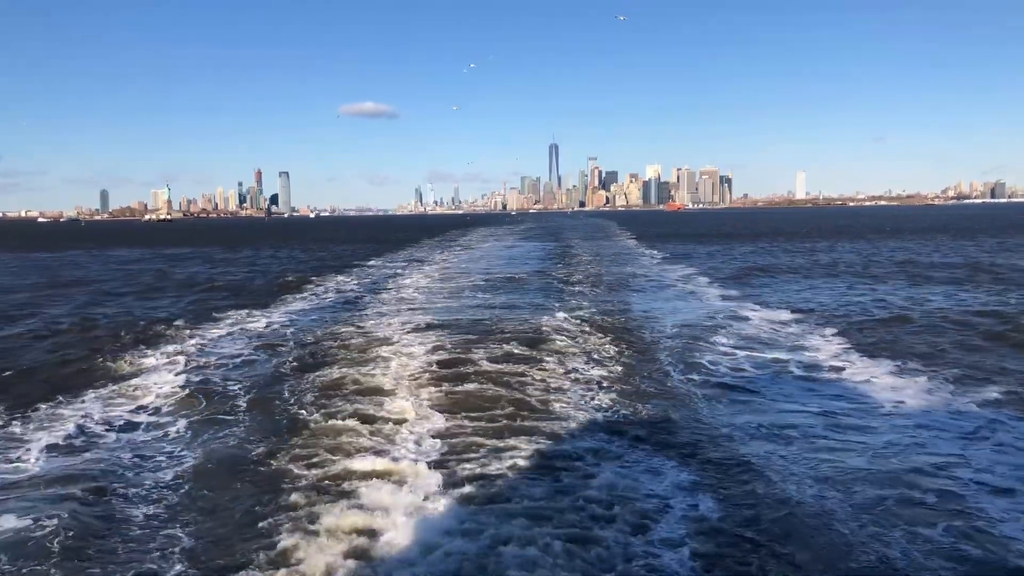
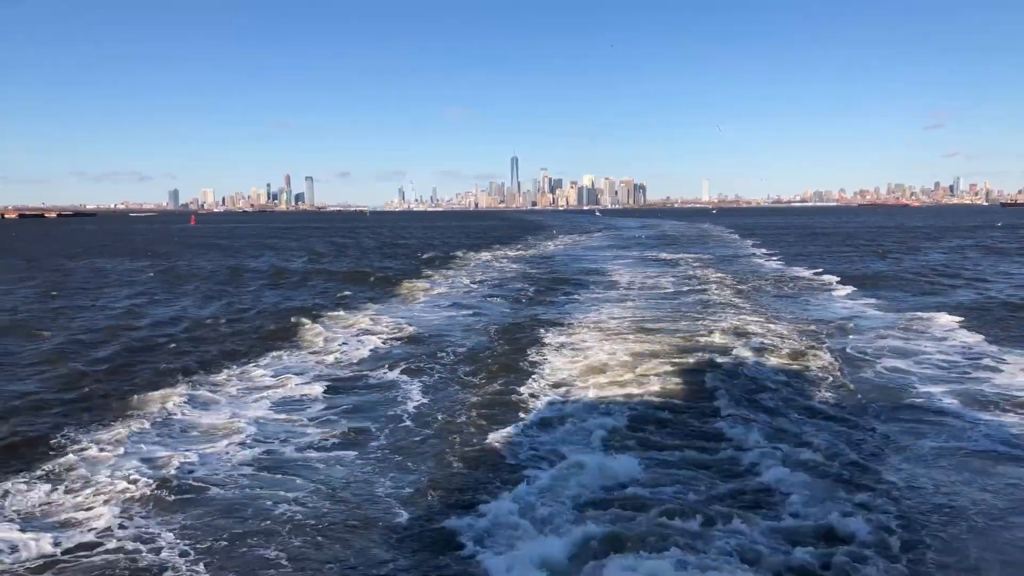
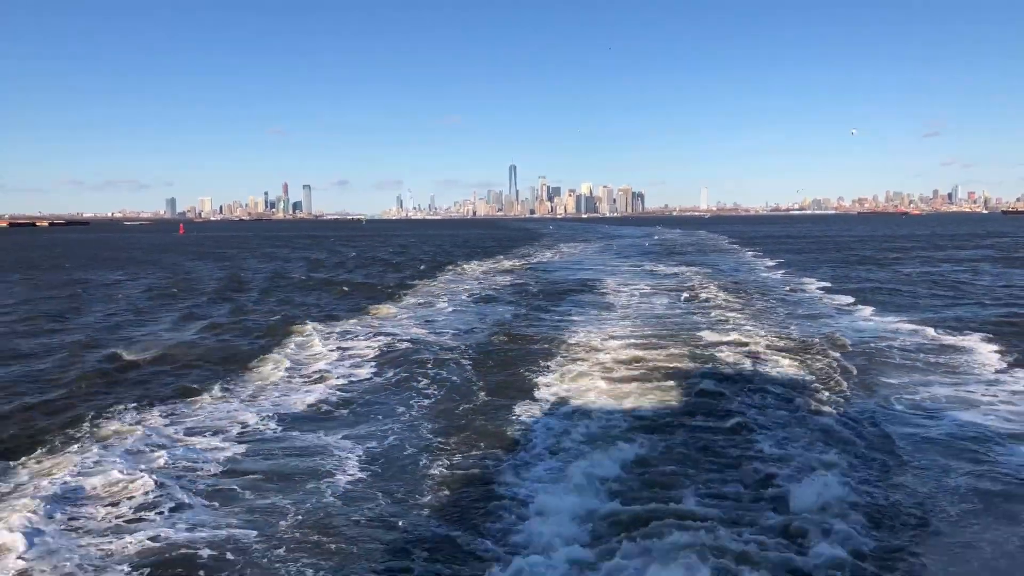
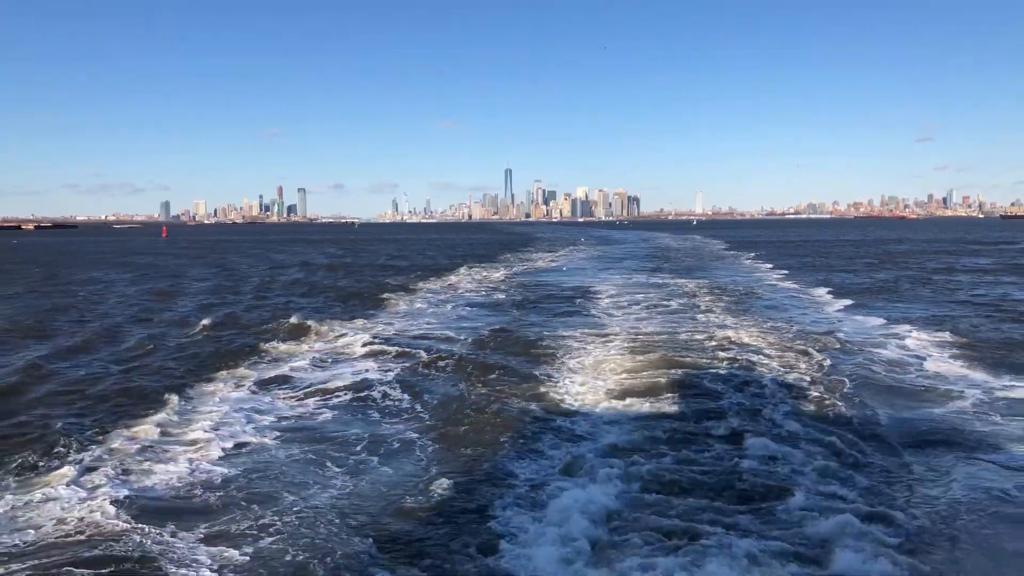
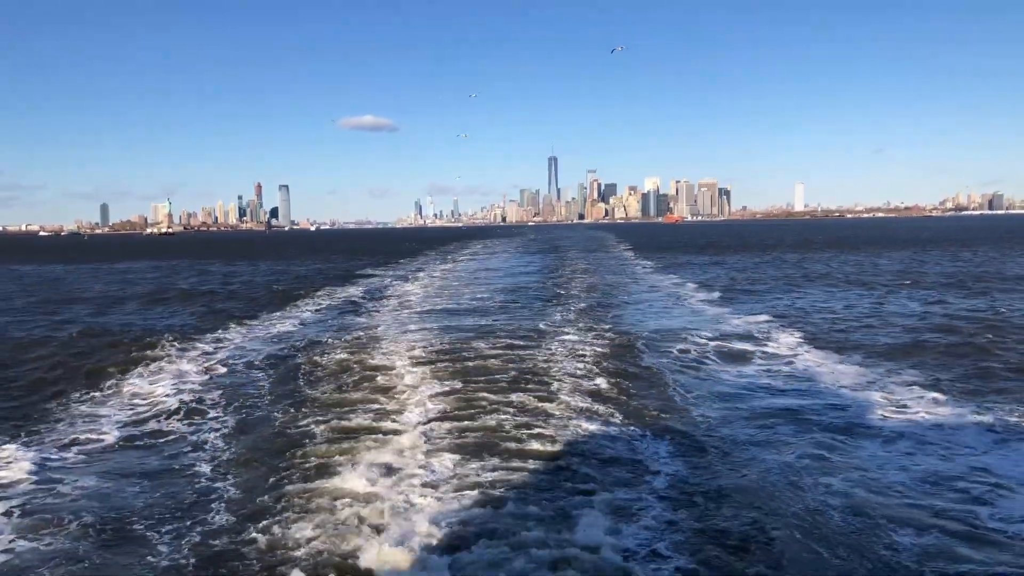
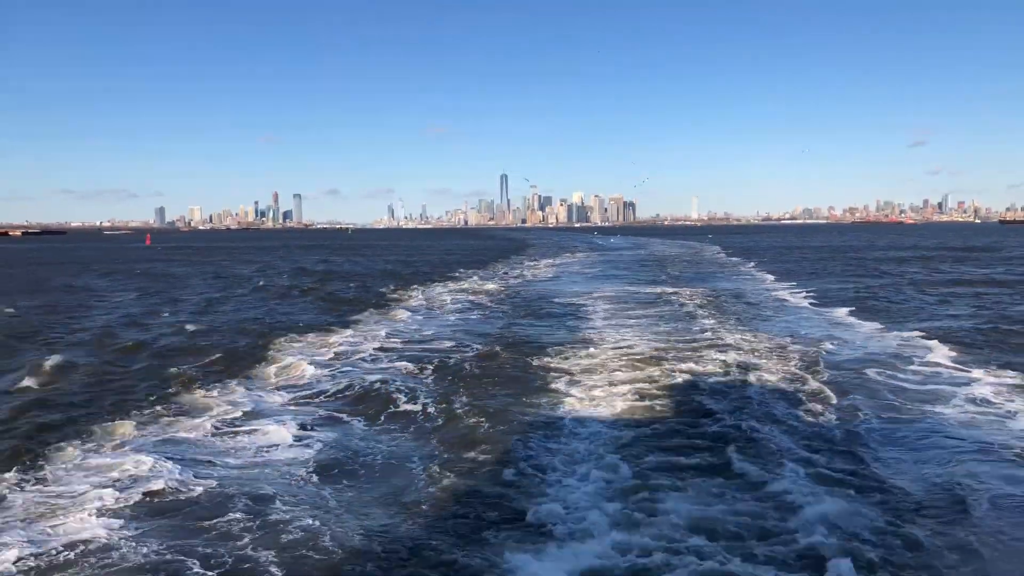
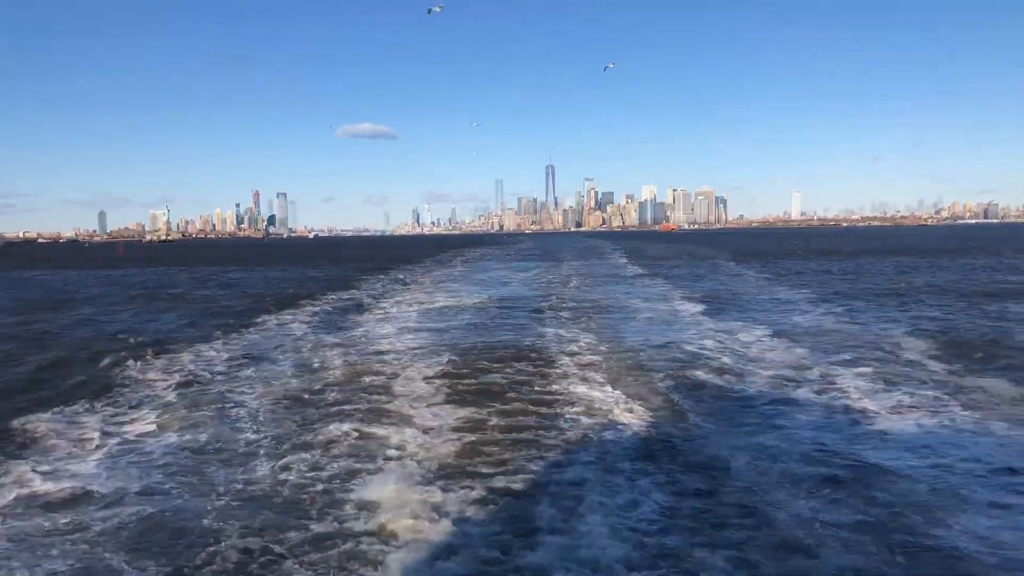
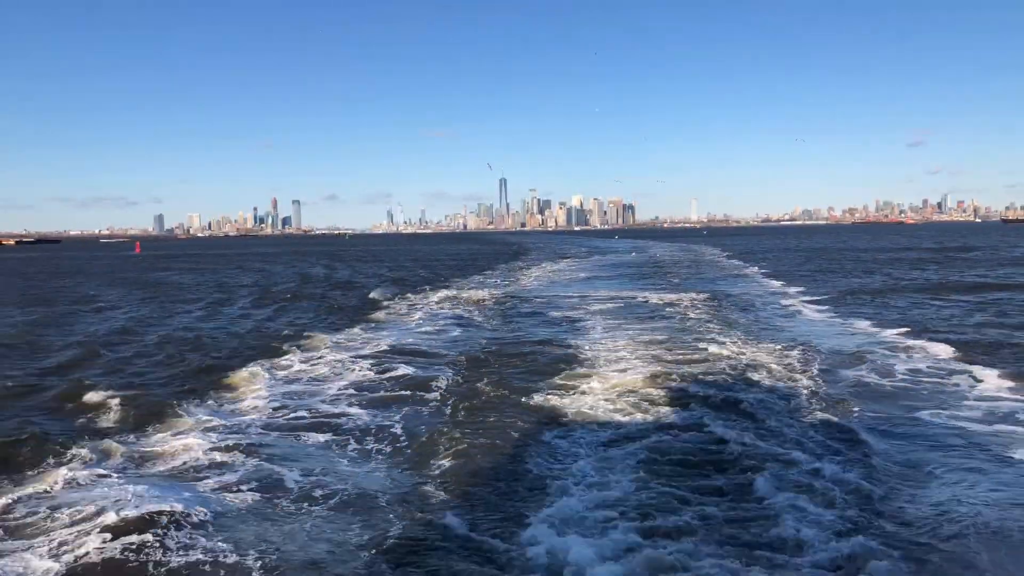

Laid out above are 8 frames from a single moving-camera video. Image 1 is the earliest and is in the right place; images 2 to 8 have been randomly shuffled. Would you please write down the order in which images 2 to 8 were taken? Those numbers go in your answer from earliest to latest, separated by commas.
5, 7, 8, 6, 4, 3, 2
